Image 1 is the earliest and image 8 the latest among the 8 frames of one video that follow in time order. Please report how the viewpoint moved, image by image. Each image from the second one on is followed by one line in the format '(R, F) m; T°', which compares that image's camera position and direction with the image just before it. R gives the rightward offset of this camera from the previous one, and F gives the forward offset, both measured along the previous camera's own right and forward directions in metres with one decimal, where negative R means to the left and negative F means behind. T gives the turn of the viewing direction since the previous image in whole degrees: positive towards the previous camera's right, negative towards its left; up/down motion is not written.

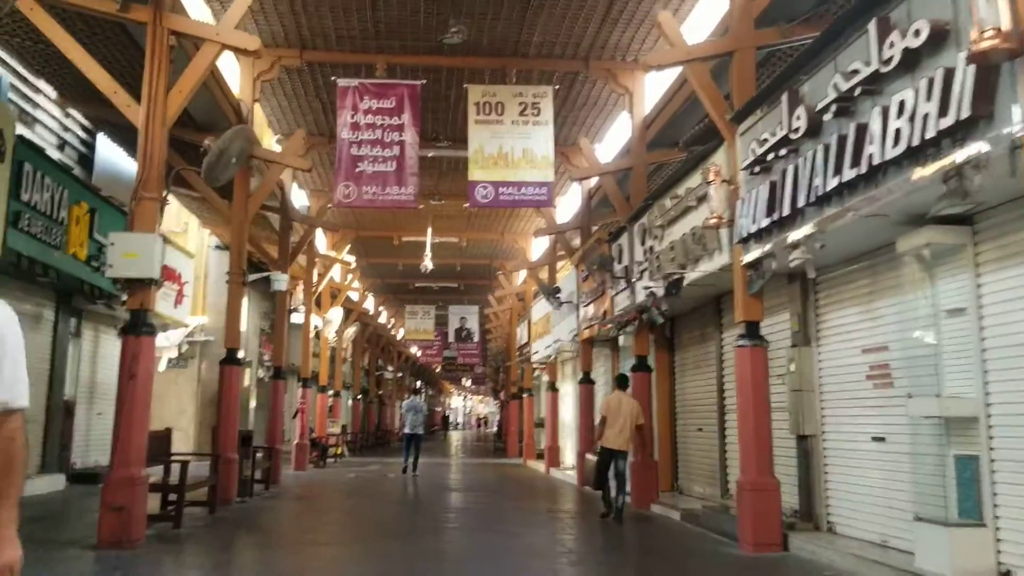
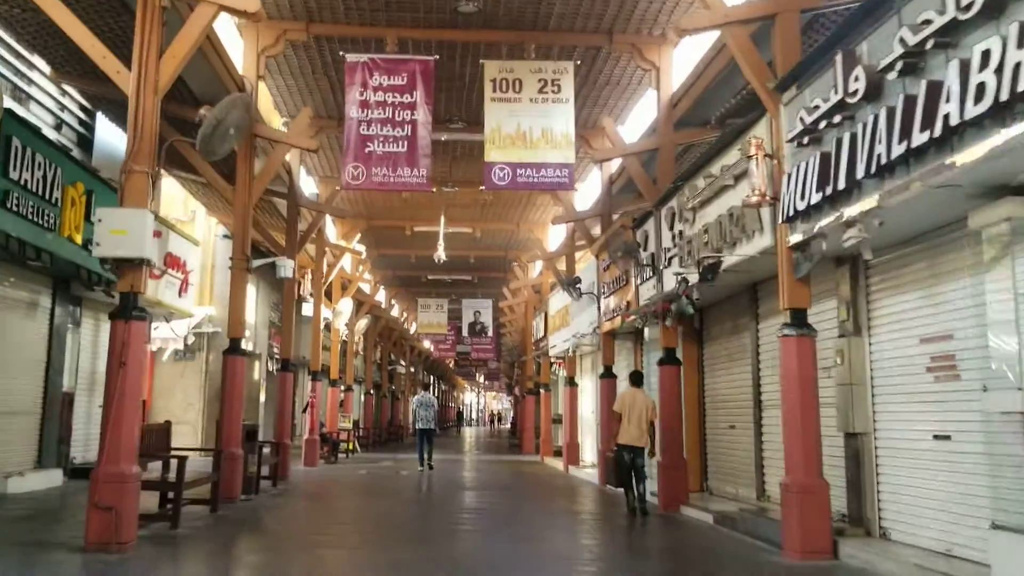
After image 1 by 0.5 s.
(-0.1, +0.7) m; -1°
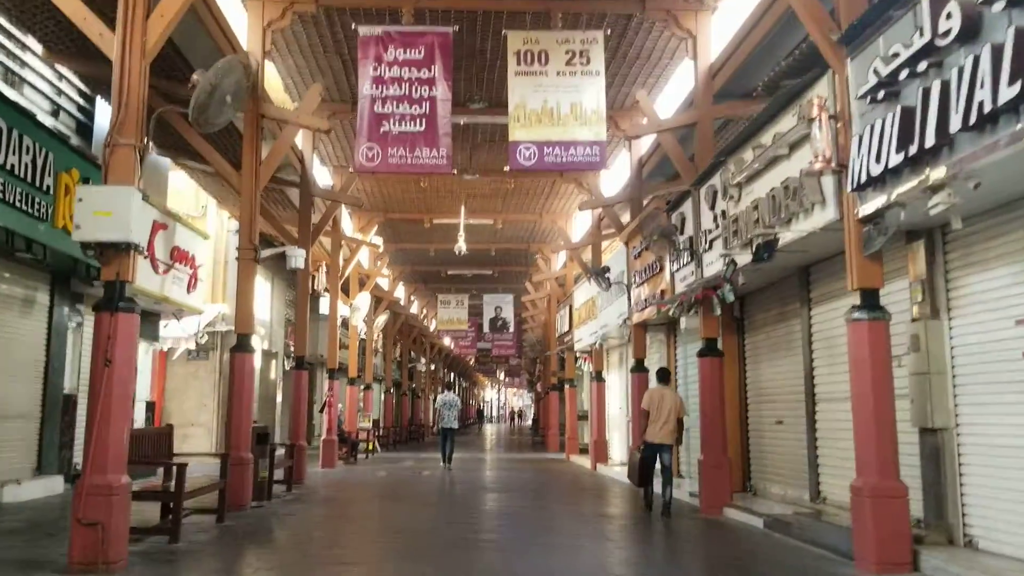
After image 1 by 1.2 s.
(-0.1, +0.8) m; -1°
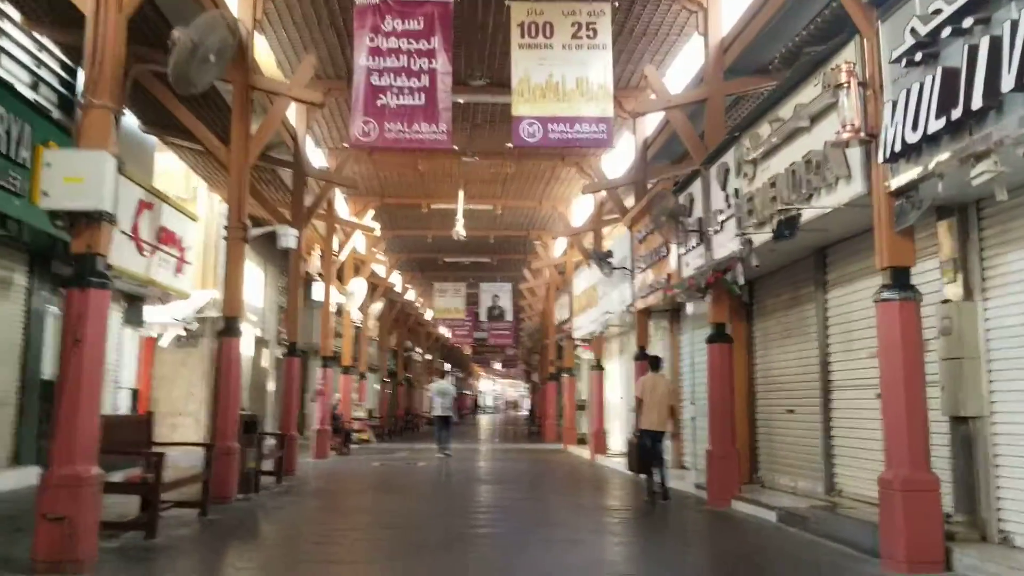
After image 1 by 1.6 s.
(0.0, +0.5) m; 0°
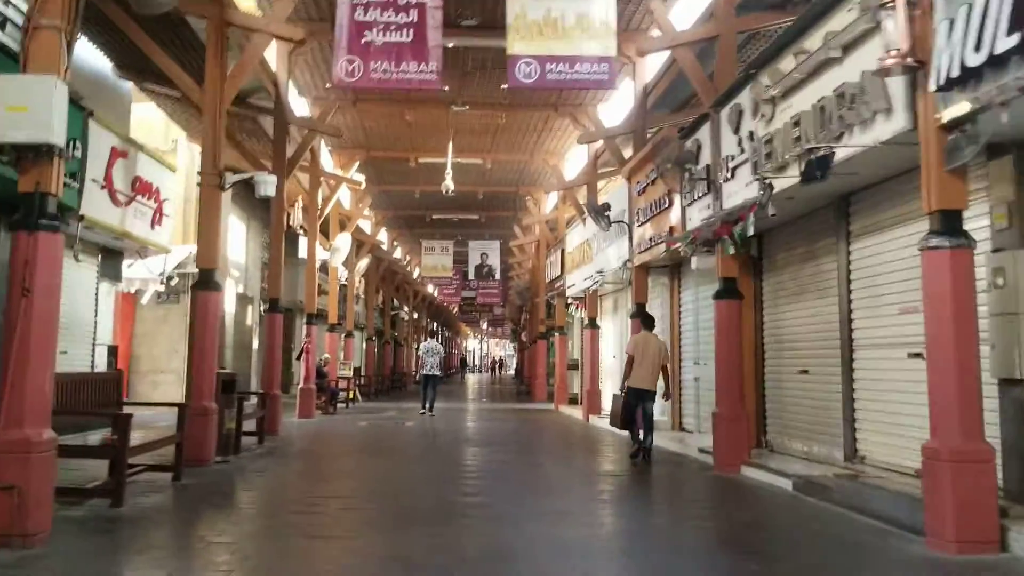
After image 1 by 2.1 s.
(-0.1, +0.6) m; +1°
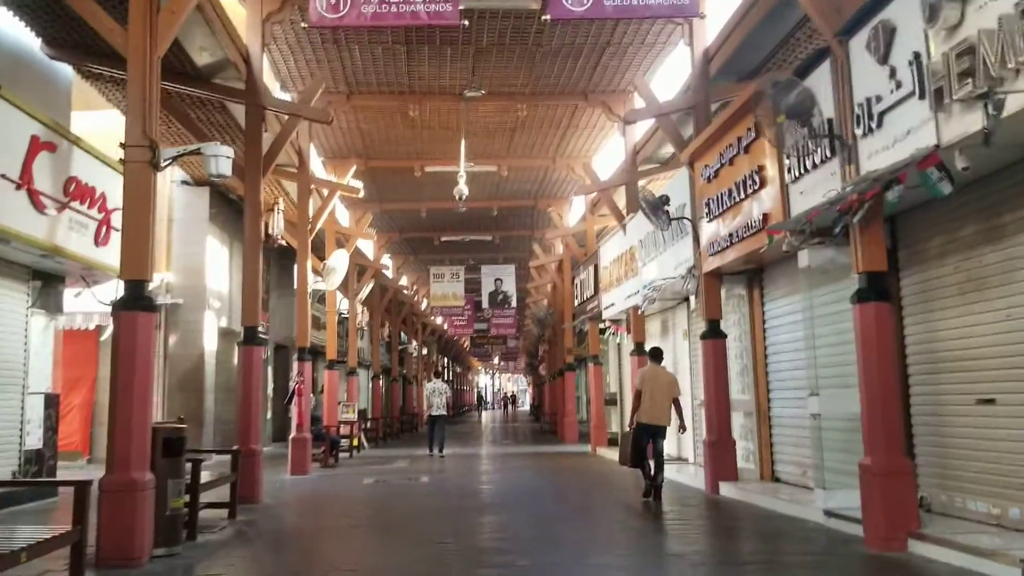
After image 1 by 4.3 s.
(-0.3, +2.6) m; 0°
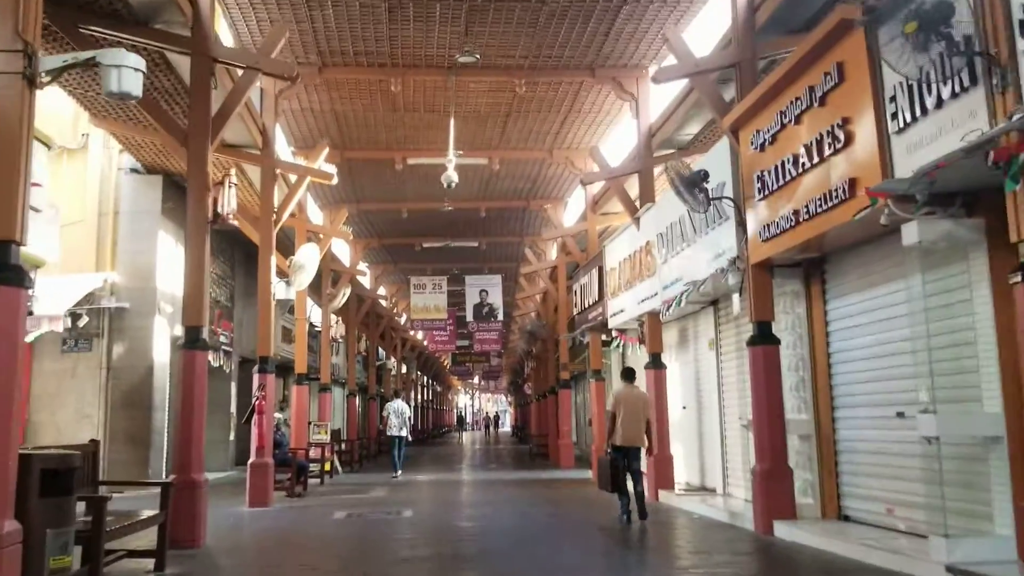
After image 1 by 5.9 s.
(-0.2, +1.9) m; +1°
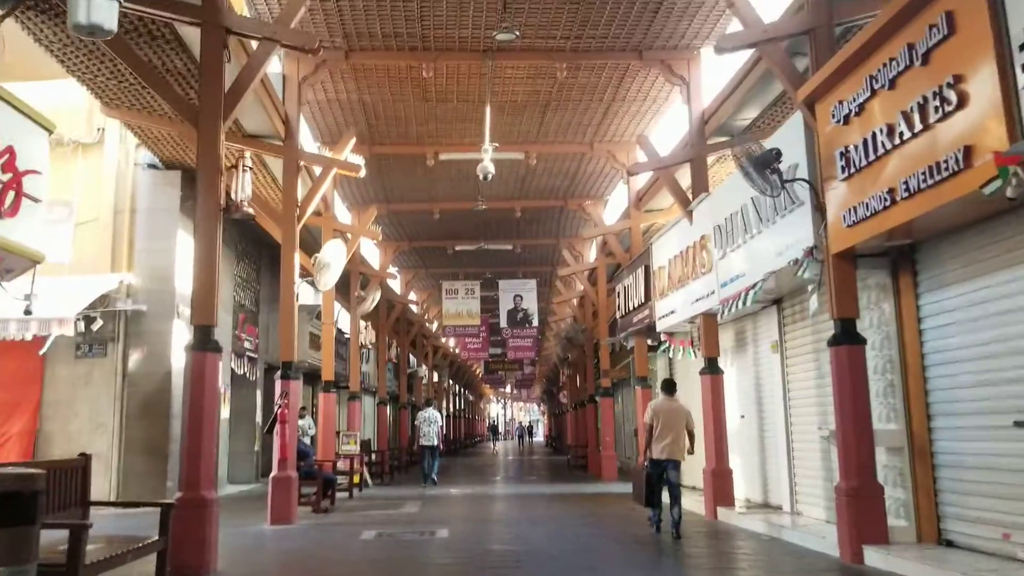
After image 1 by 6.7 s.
(-0.1, +0.9) m; -1°
